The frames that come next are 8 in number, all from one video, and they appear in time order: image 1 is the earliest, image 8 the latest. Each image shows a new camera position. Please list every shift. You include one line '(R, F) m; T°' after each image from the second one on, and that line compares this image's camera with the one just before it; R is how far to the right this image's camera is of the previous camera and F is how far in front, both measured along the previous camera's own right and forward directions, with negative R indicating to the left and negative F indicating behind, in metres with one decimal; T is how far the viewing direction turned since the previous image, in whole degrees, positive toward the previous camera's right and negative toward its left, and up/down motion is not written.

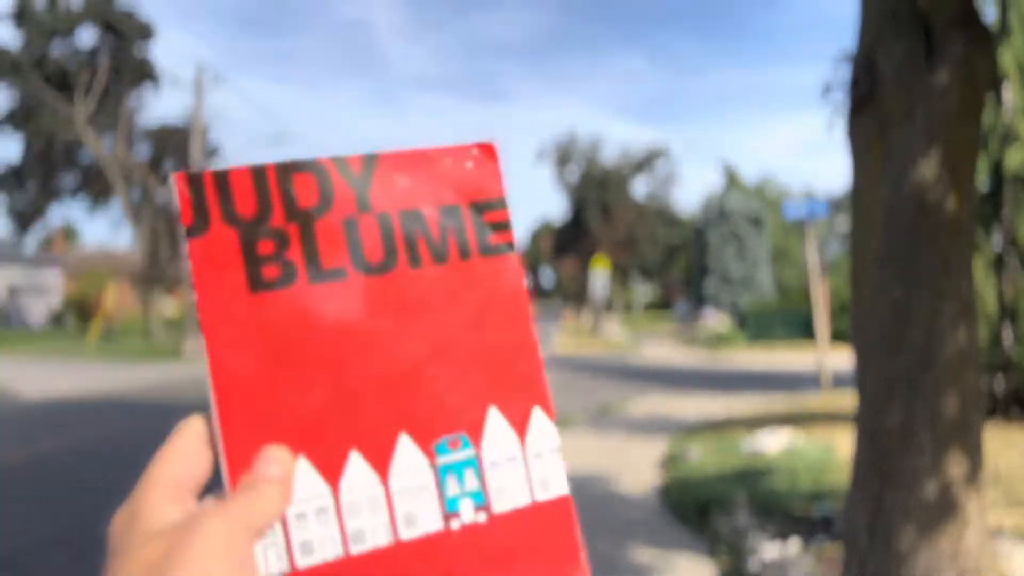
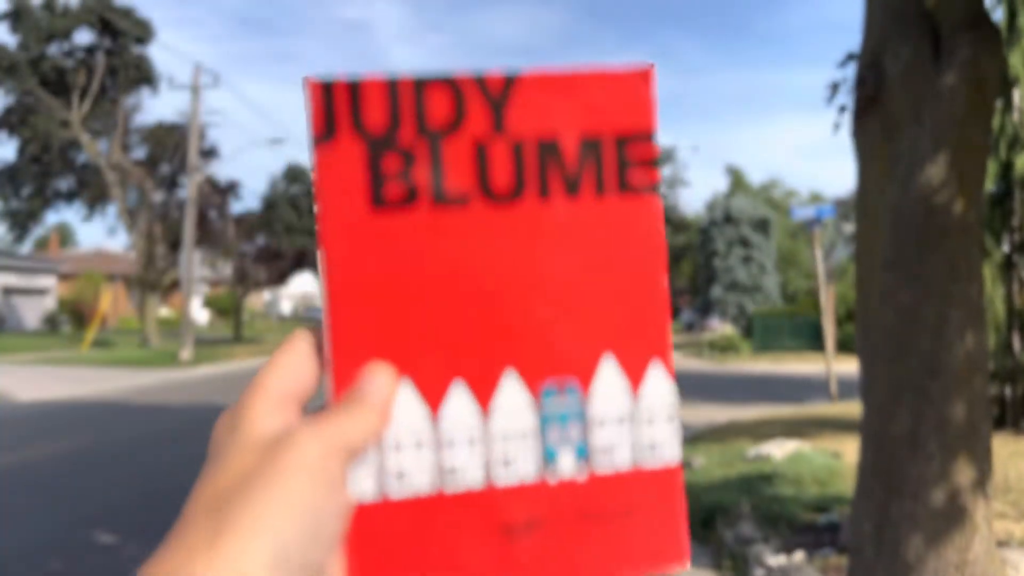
(0.0, +0.1) m; 0°
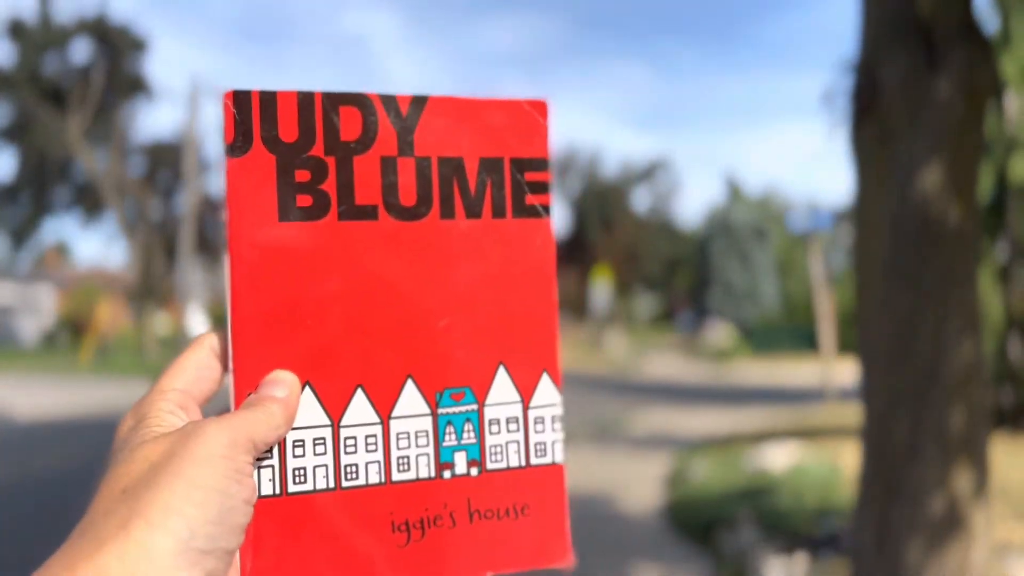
(0.0, 0.0) m; 0°
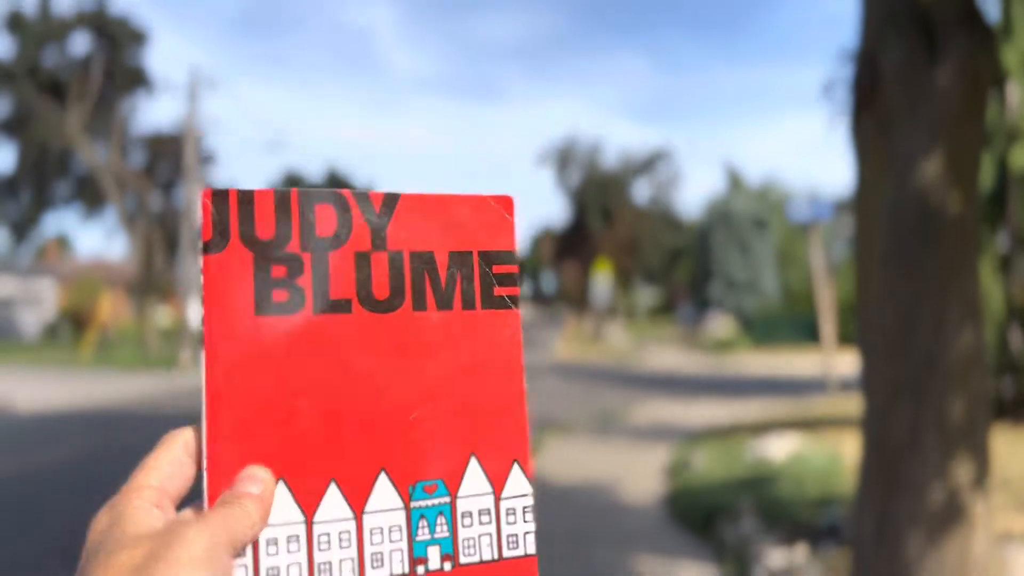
(0.0, 0.0) m; 0°
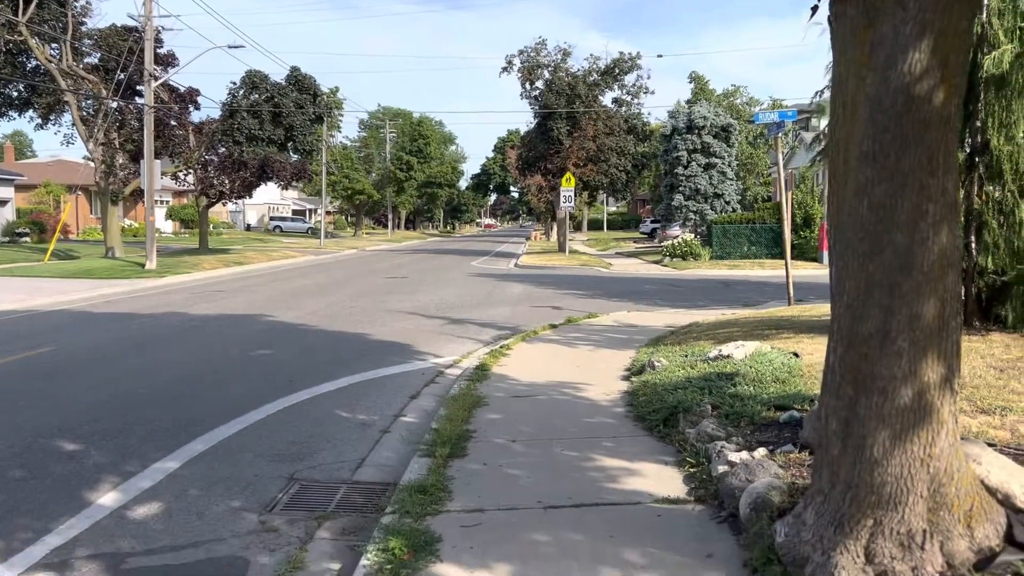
(0.0, +0.1) m; +3°
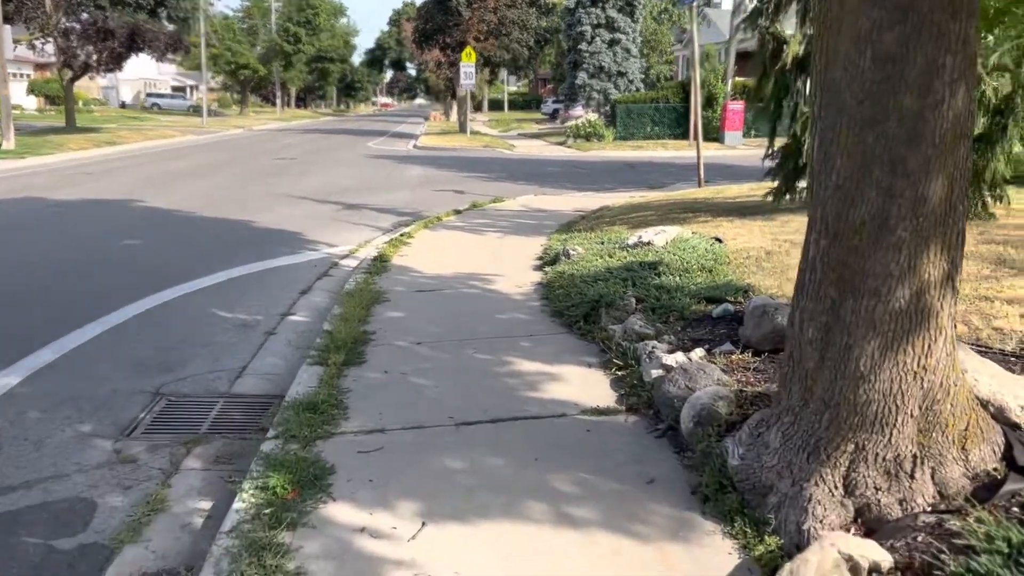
(0.0, +0.8) m; +7°
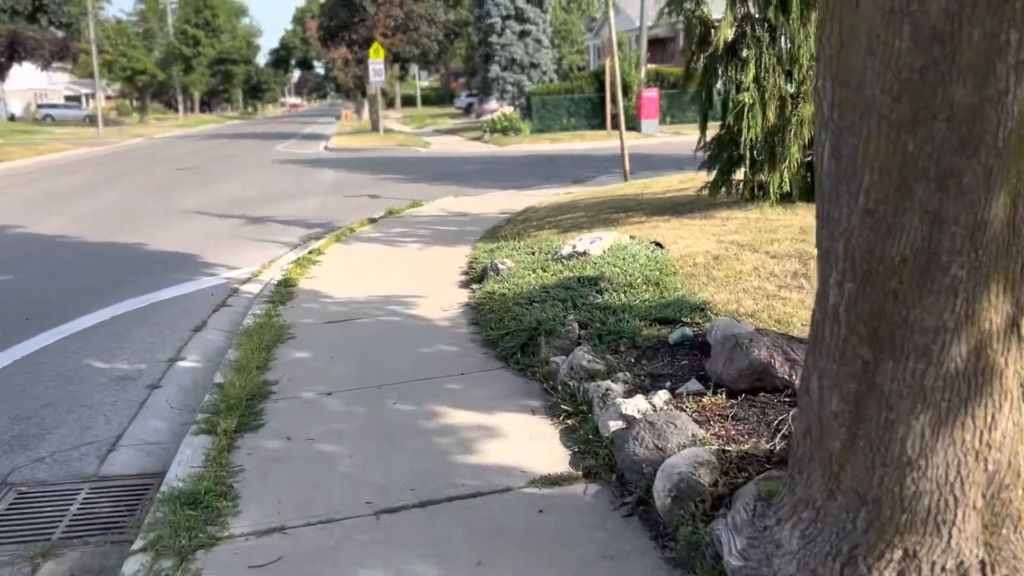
(0.0, +0.8) m; +5°
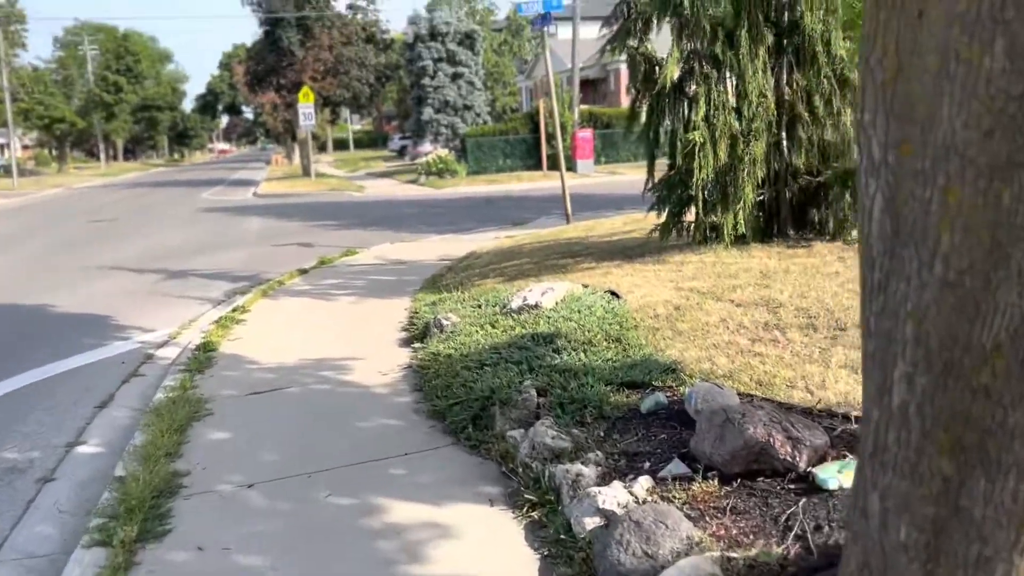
(-0.1, +0.6) m; +4°
